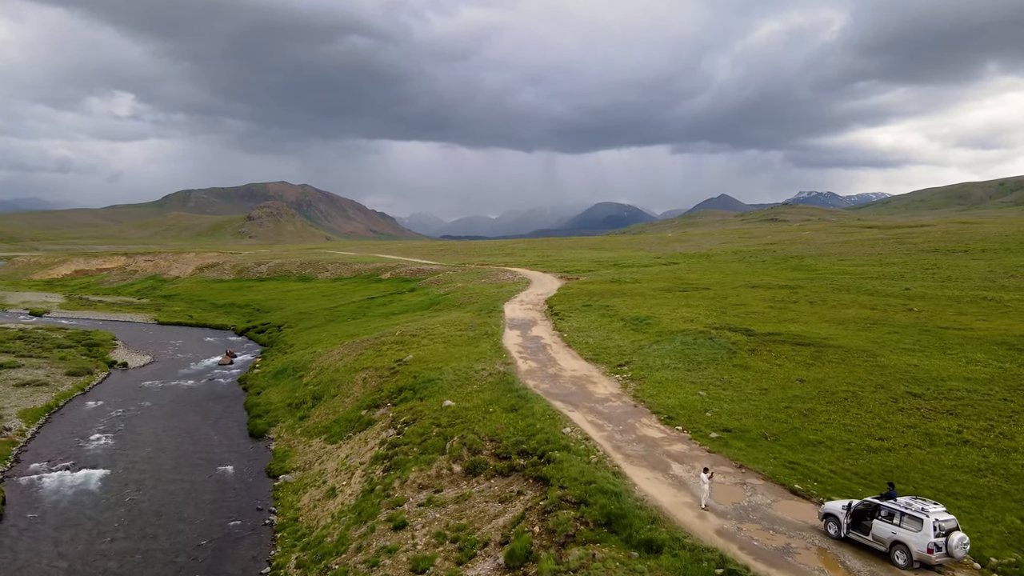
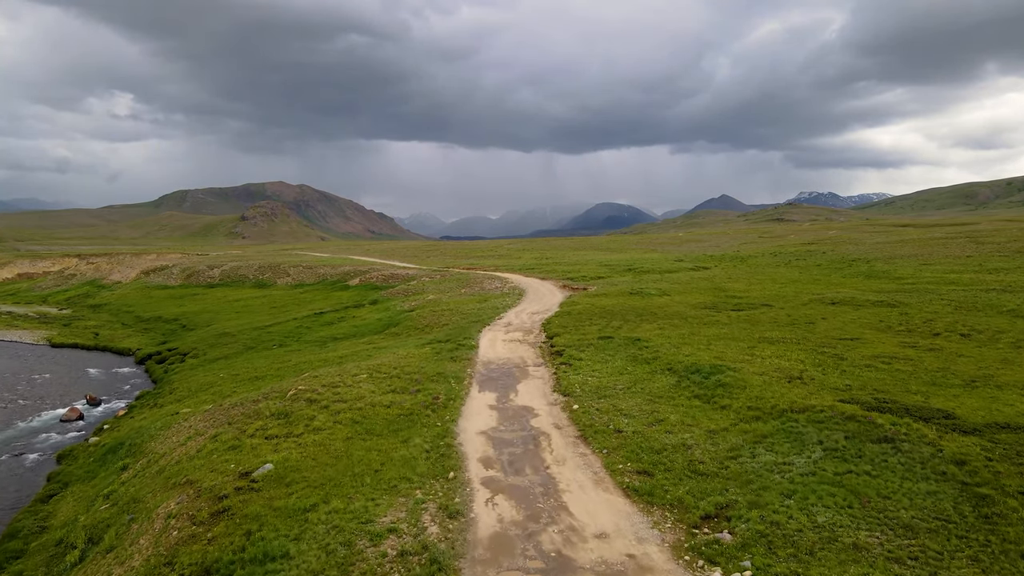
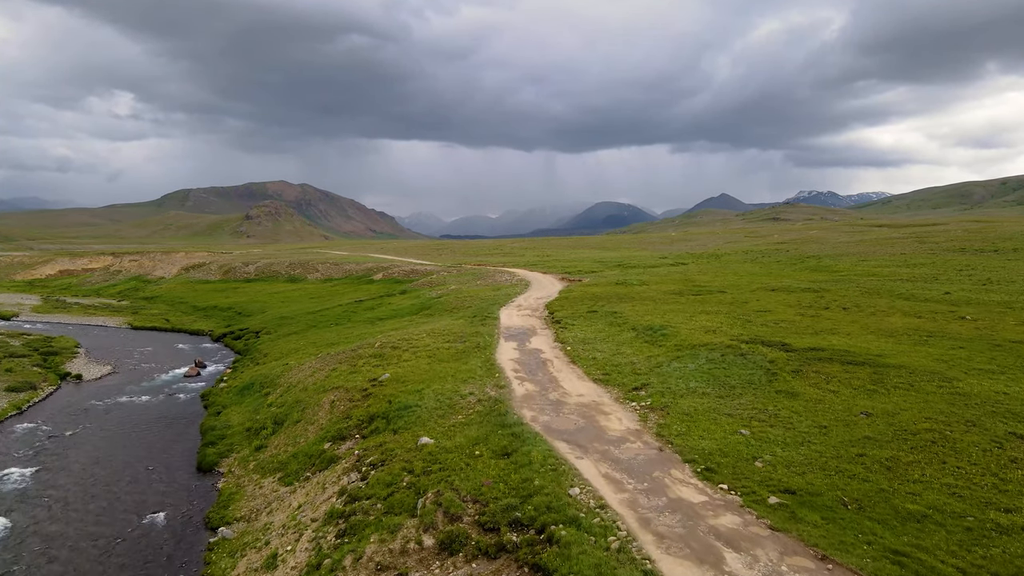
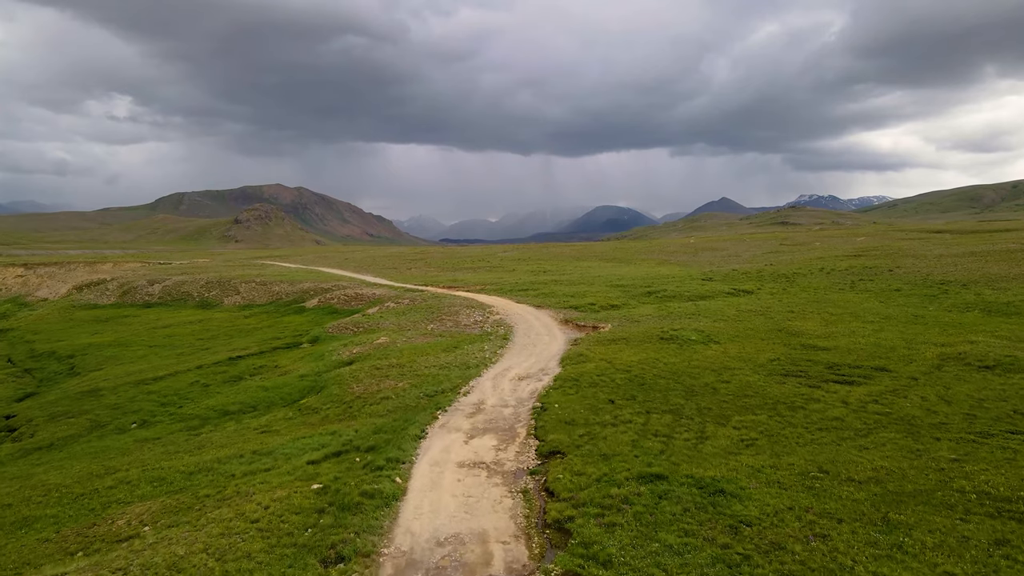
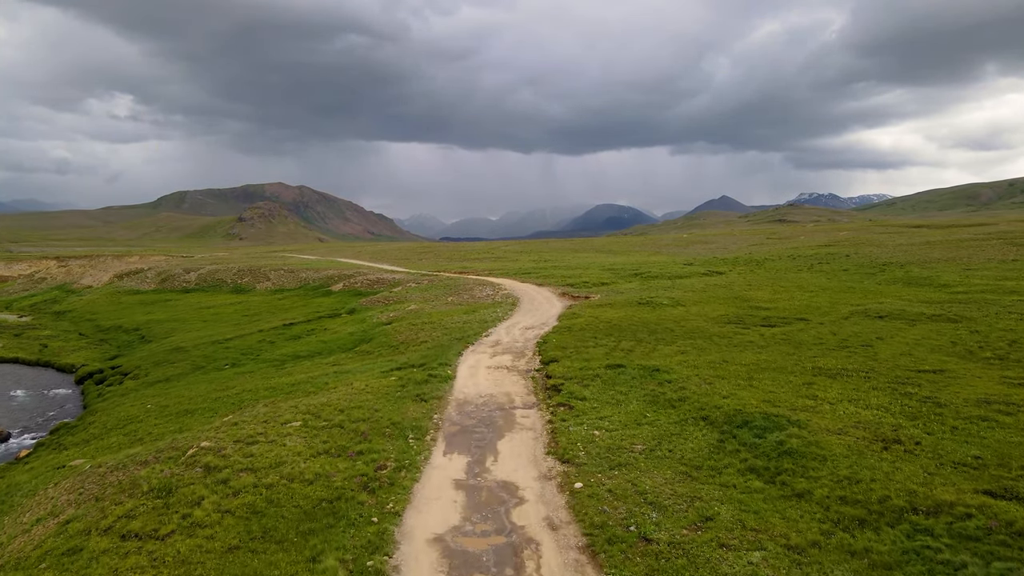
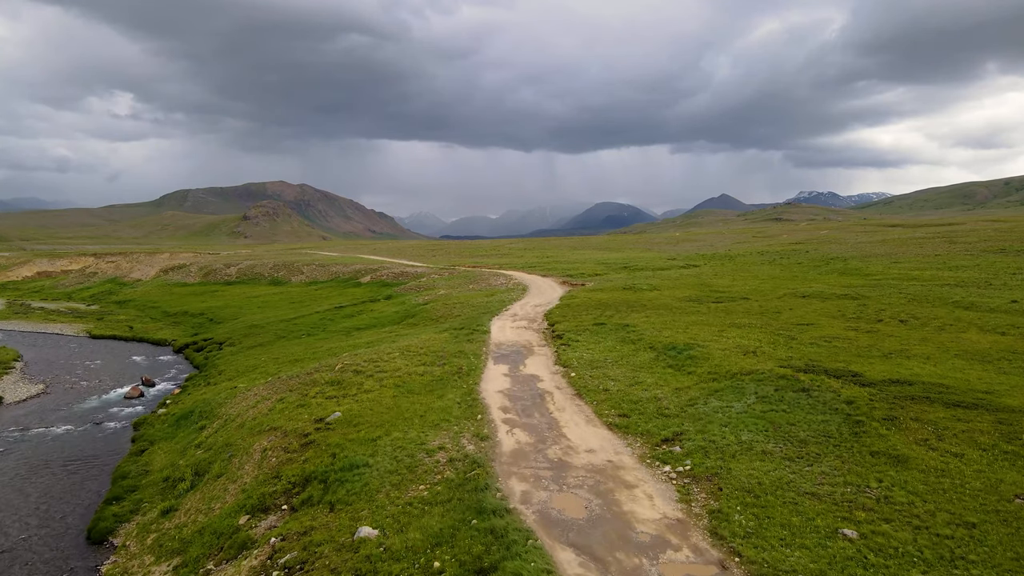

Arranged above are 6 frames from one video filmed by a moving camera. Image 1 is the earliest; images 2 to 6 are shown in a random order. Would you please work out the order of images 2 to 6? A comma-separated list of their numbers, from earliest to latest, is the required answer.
3, 6, 2, 5, 4
